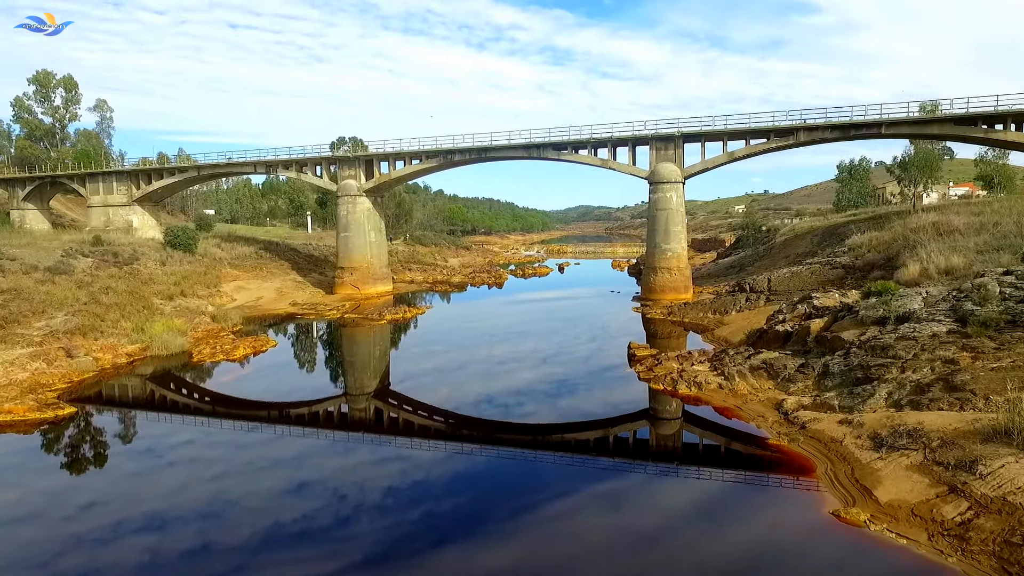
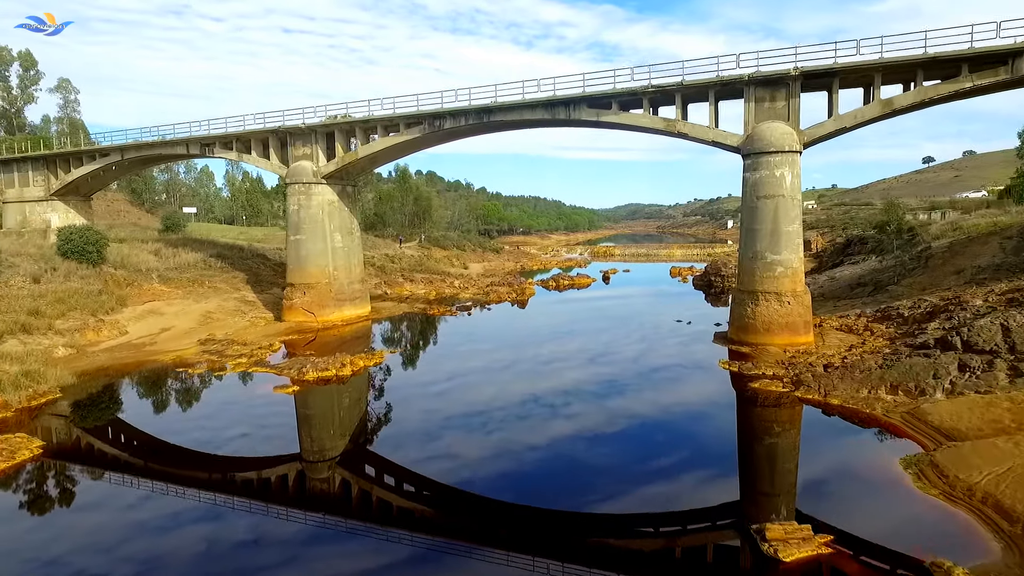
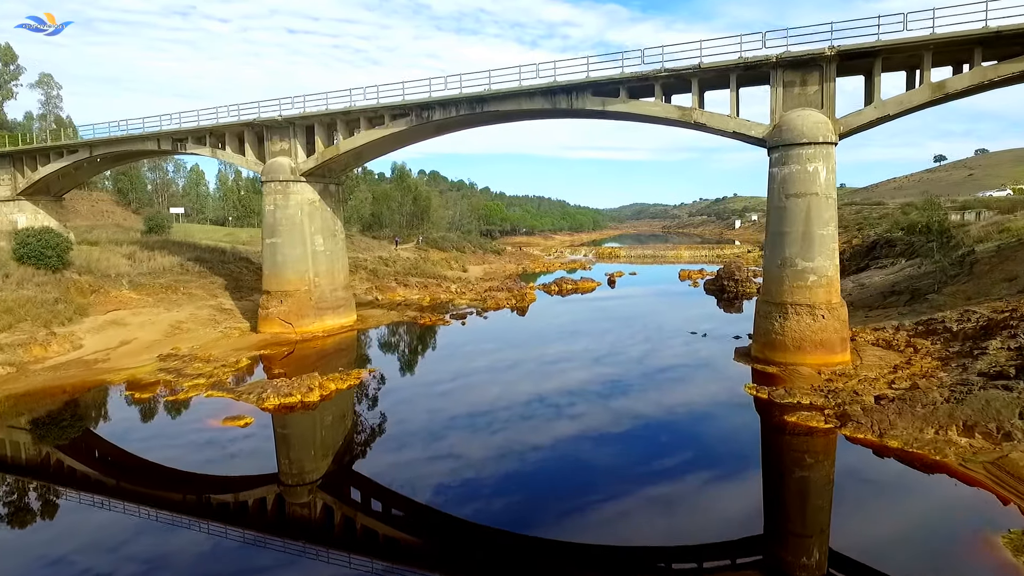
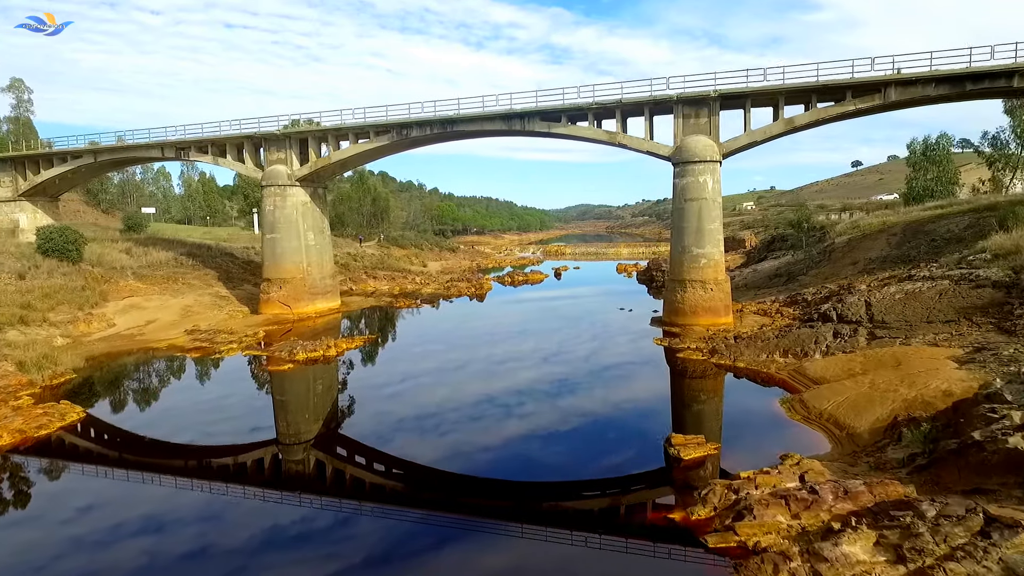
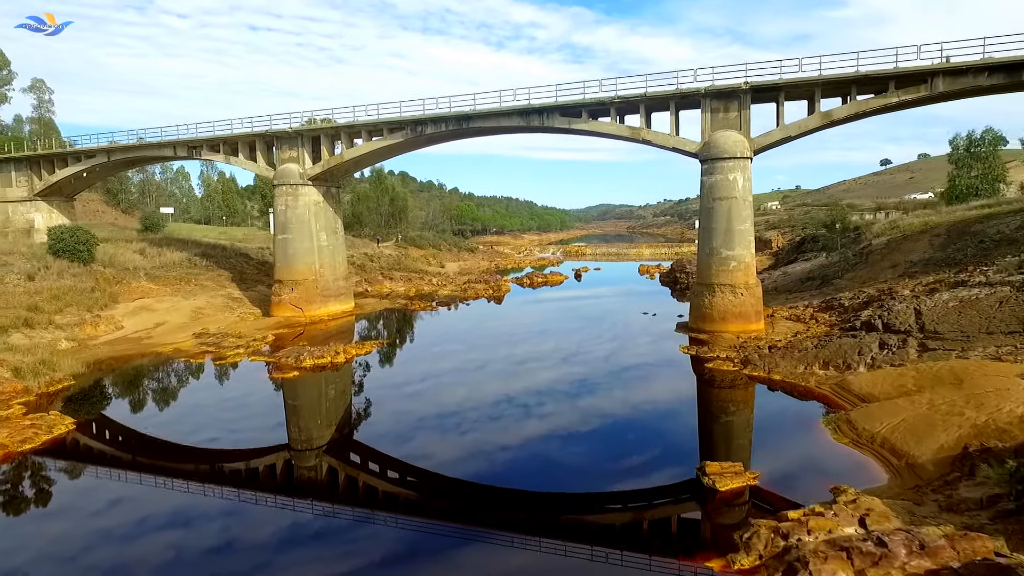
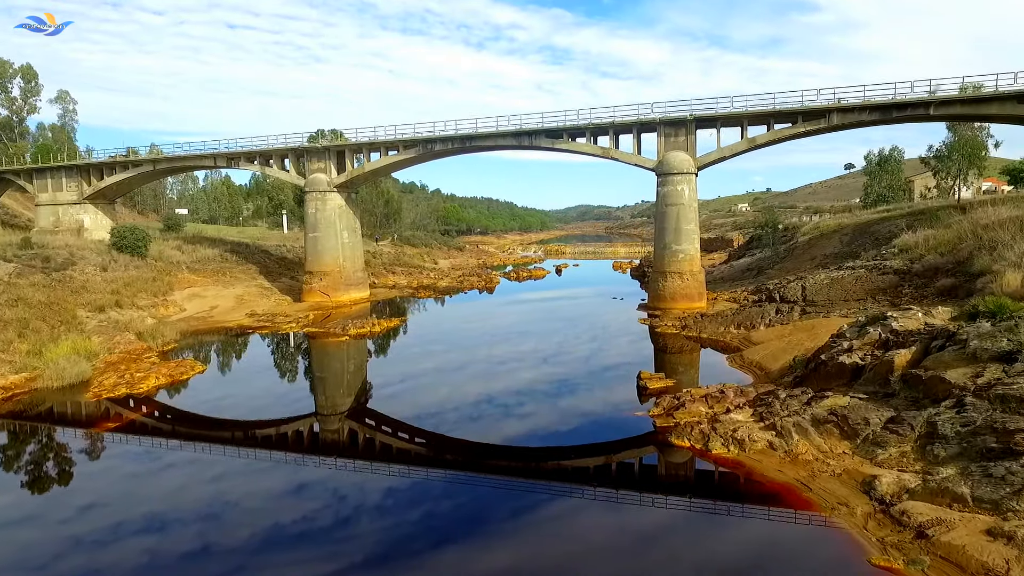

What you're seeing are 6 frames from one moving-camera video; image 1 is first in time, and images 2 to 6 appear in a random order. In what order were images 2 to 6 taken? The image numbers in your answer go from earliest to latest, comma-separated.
6, 4, 5, 2, 3
